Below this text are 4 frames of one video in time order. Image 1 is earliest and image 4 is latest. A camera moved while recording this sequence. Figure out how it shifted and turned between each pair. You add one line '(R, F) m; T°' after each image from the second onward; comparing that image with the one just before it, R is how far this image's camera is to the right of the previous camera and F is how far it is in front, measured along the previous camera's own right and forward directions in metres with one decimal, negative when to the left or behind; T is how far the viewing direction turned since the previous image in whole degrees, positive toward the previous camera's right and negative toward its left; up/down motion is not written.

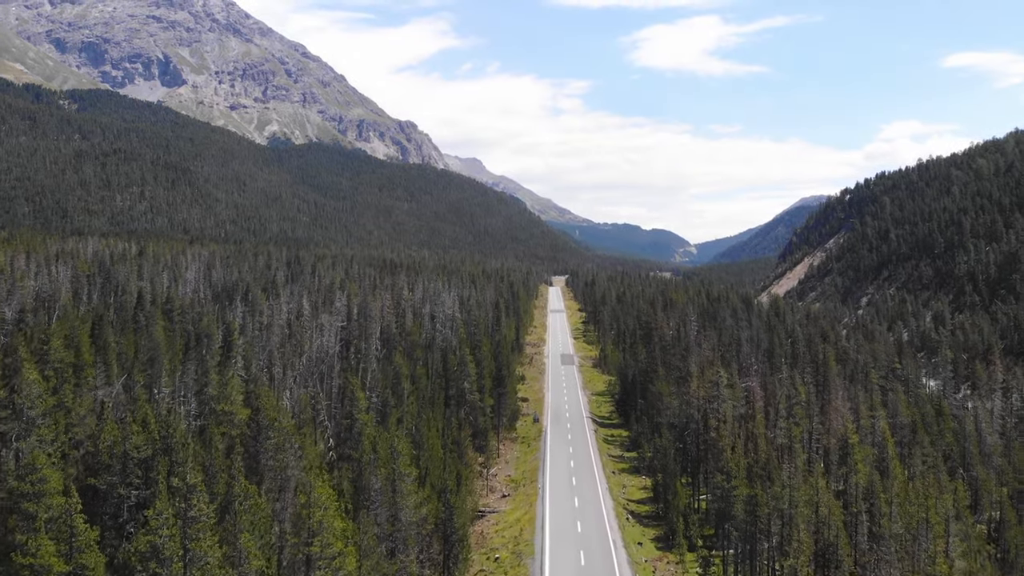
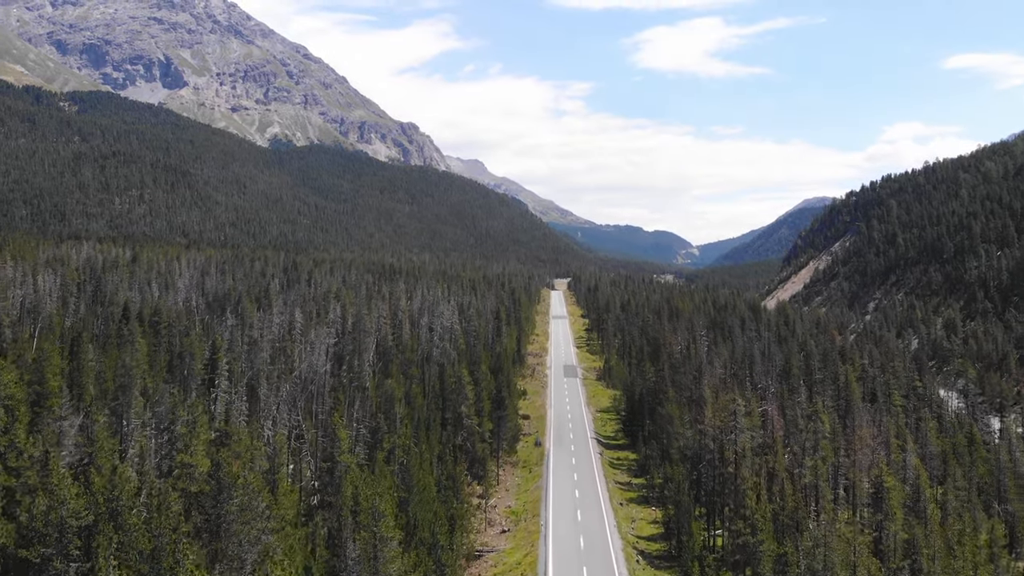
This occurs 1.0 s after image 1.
(+0.1, +4.4) m; 0°
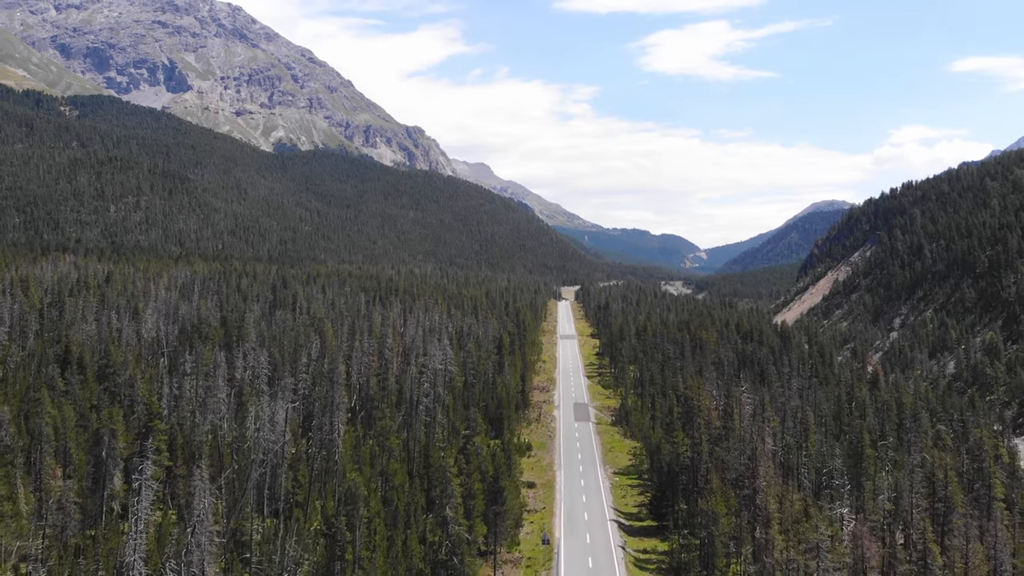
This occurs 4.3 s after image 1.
(+0.5, +14.8) m; -1°
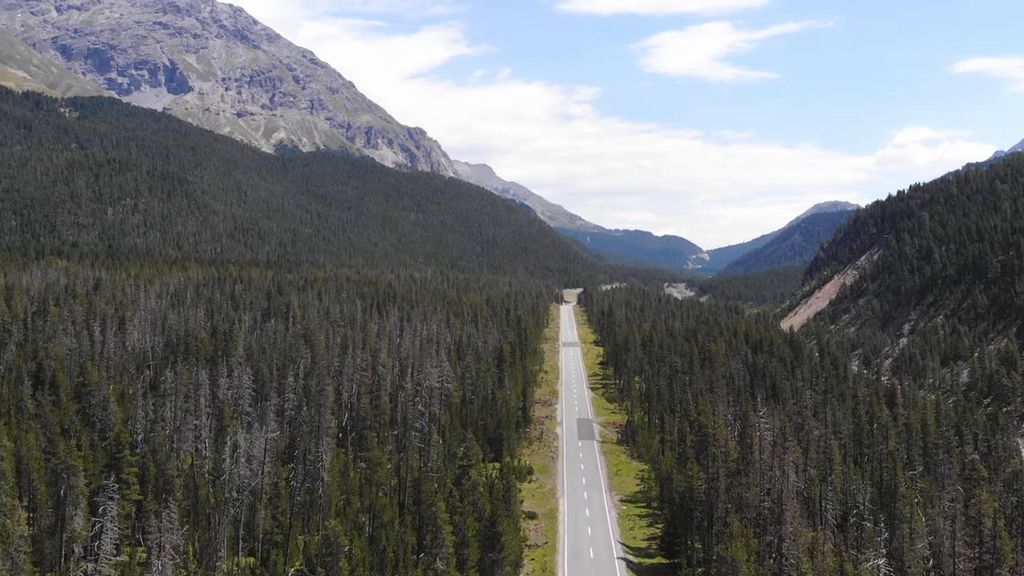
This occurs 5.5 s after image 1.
(+0.3, +5.3) m; 0°
